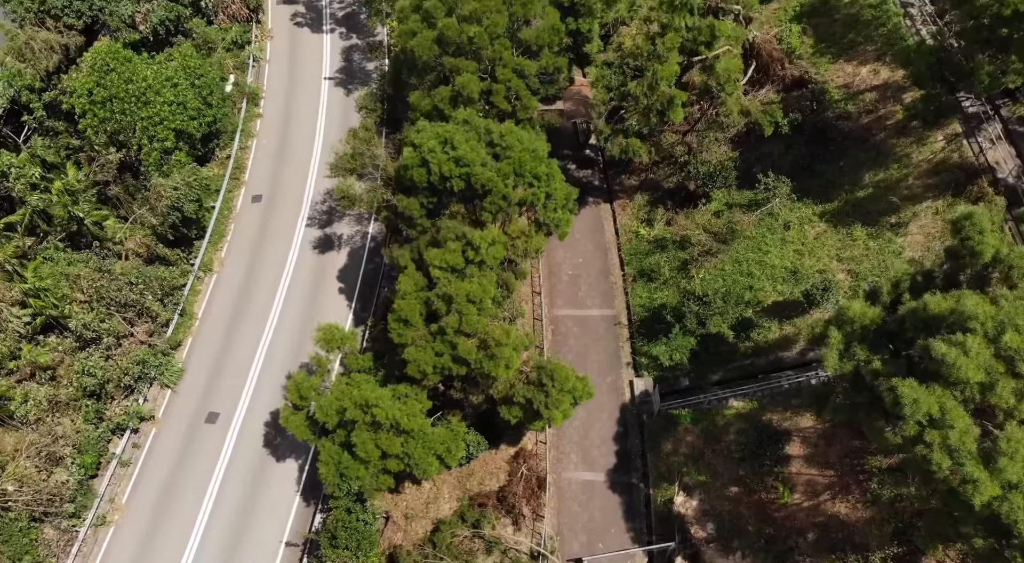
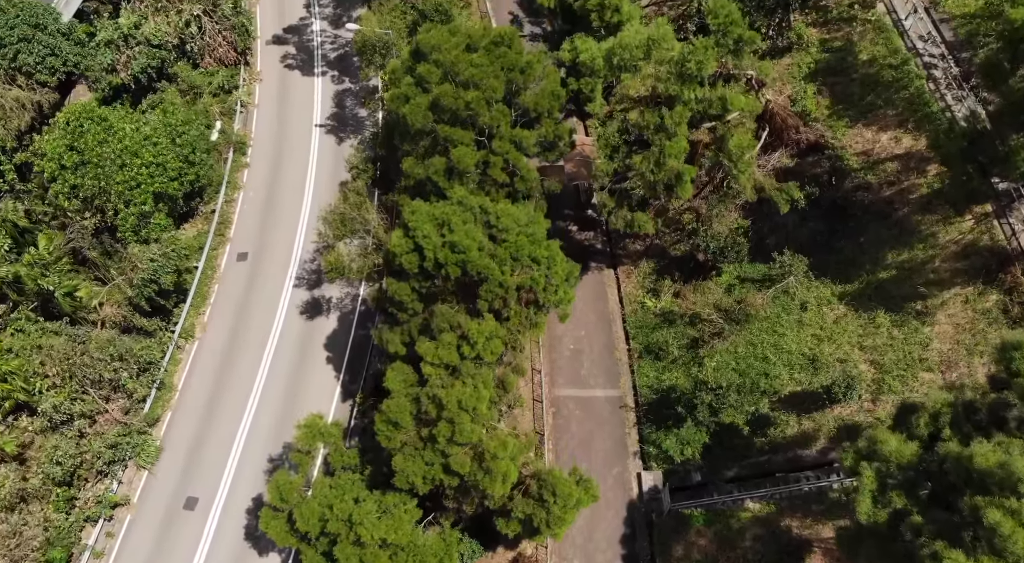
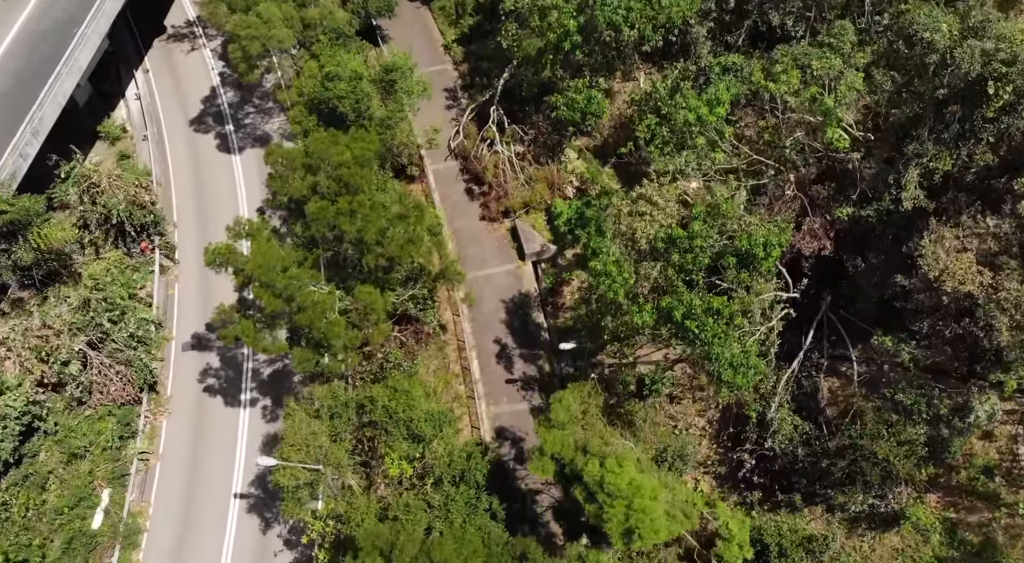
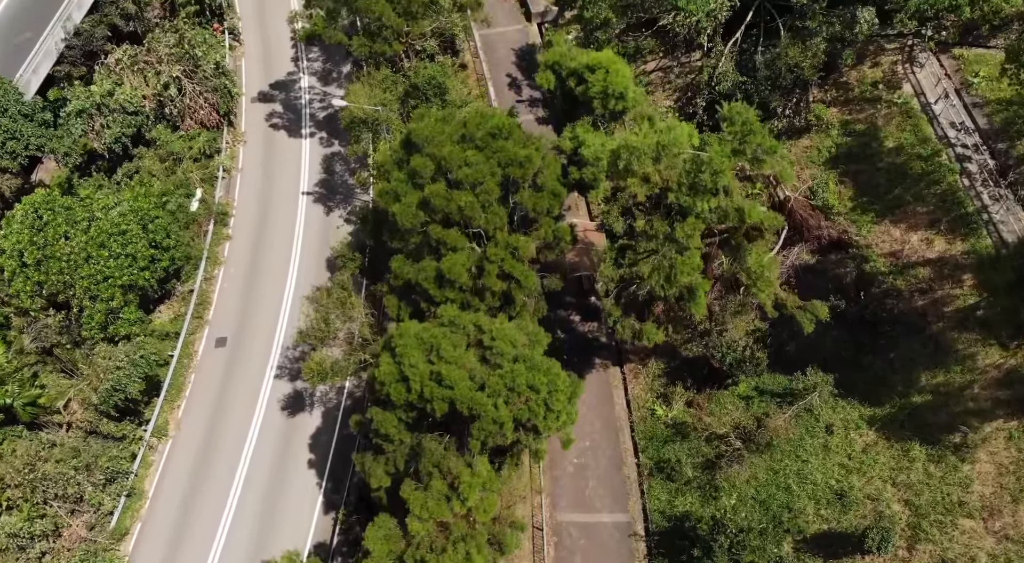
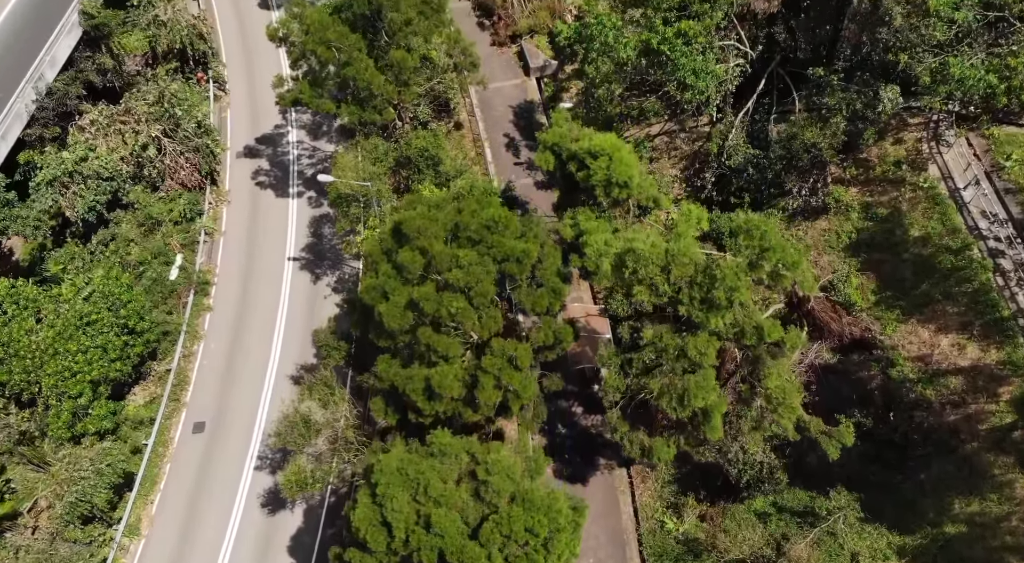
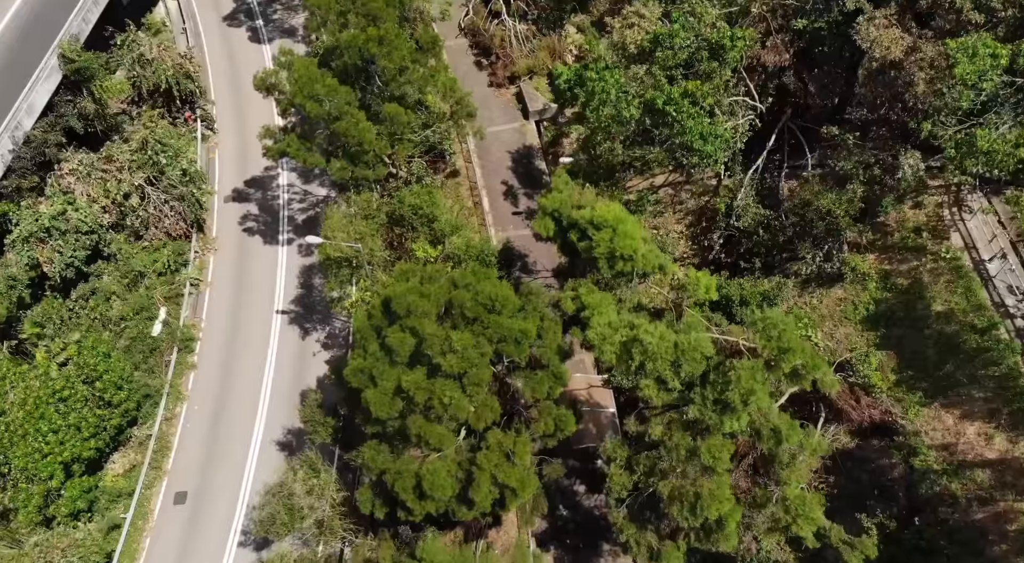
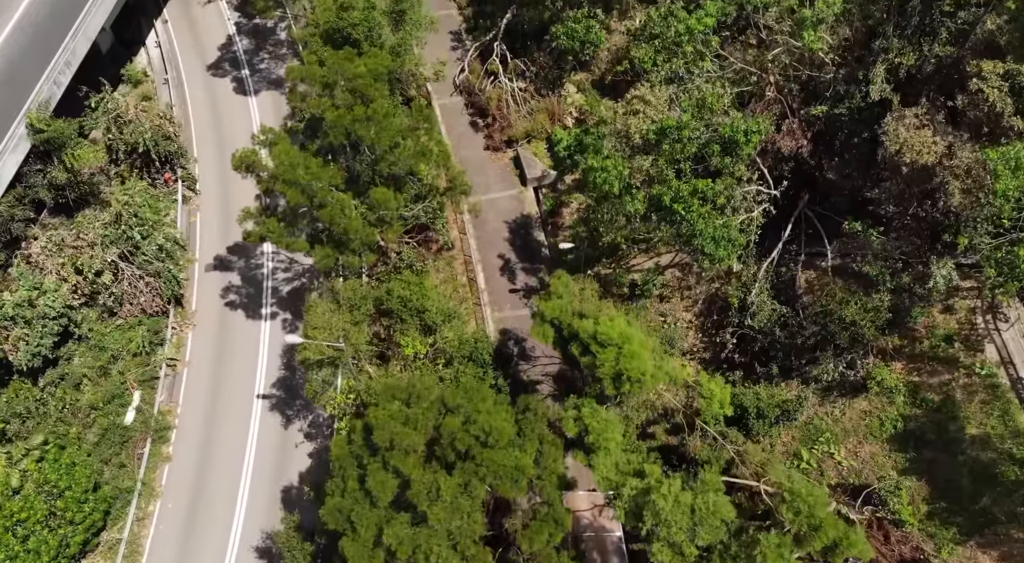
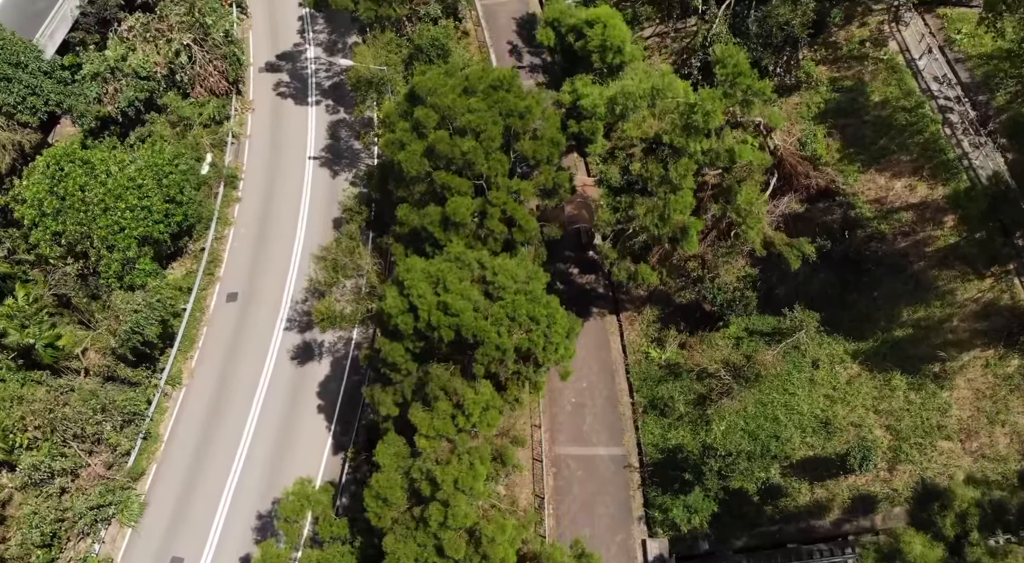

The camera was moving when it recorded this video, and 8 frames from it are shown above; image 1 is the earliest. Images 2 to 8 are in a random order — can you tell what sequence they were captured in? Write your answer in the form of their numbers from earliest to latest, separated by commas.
2, 8, 4, 5, 6, 7, 3
